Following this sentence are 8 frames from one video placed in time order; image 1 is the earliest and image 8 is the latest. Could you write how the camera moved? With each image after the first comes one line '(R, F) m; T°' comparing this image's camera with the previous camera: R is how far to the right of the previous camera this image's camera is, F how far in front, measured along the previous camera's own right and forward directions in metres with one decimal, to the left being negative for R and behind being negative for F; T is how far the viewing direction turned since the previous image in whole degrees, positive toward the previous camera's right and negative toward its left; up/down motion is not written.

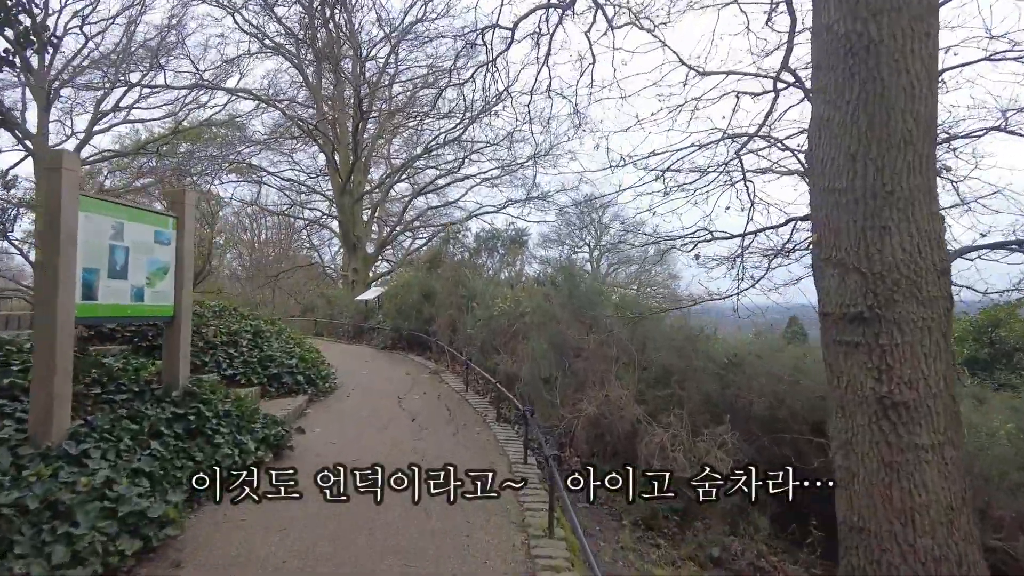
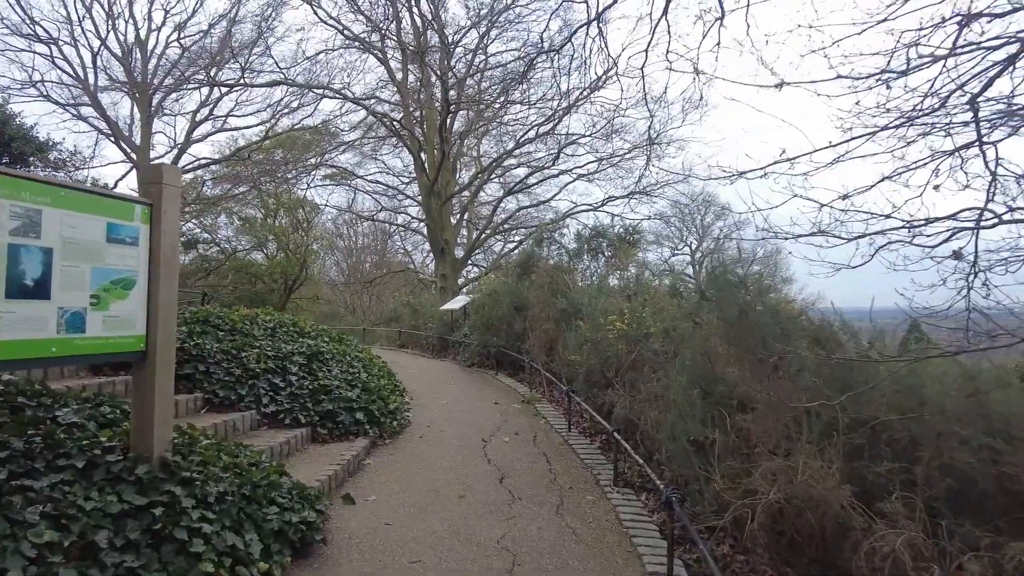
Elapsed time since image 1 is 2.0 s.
(-0.3, +2.5) m; -8°
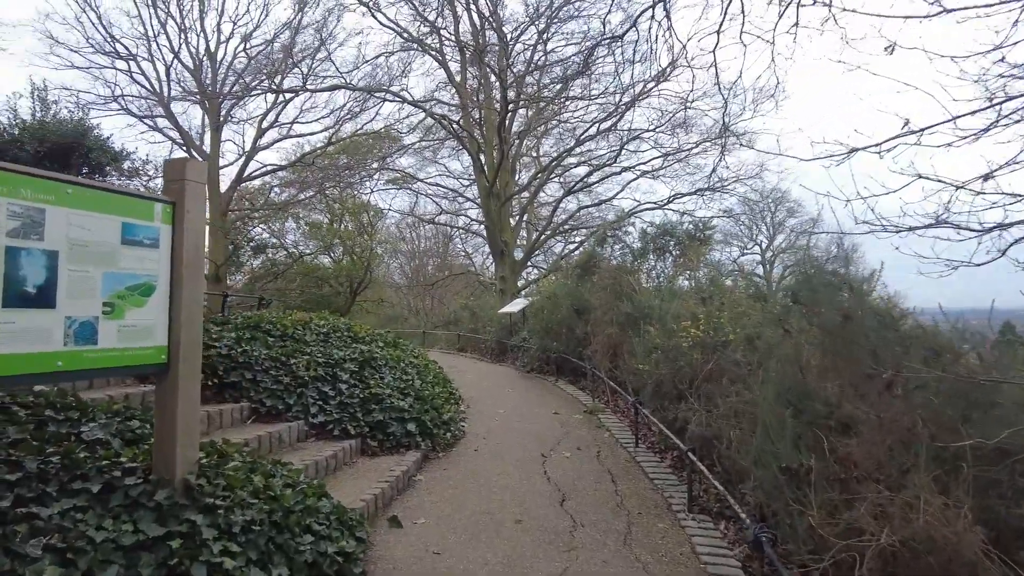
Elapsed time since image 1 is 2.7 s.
(0.0, +0.6) m; -5°
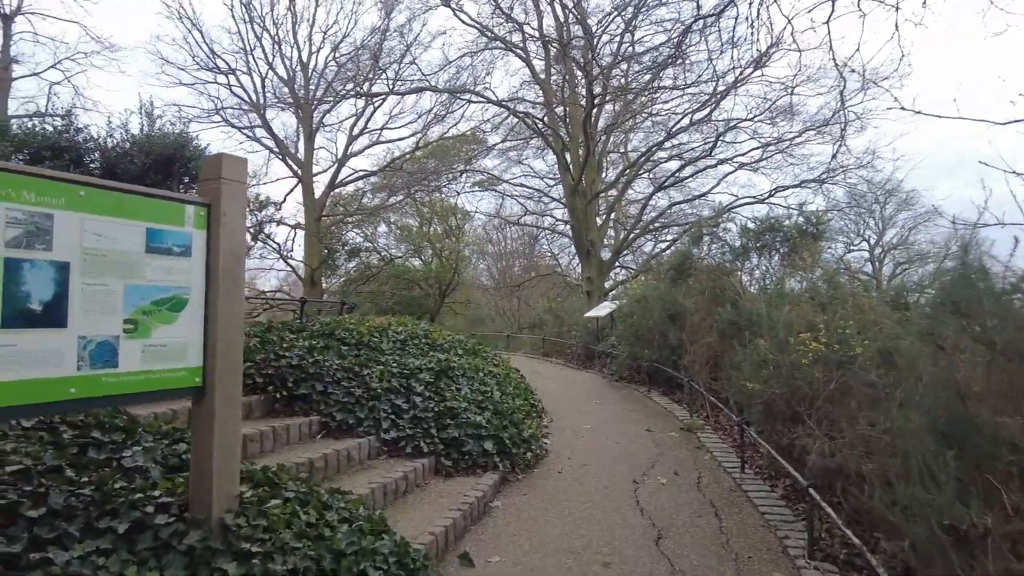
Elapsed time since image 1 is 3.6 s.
(0.0, +0.7) m; -8°
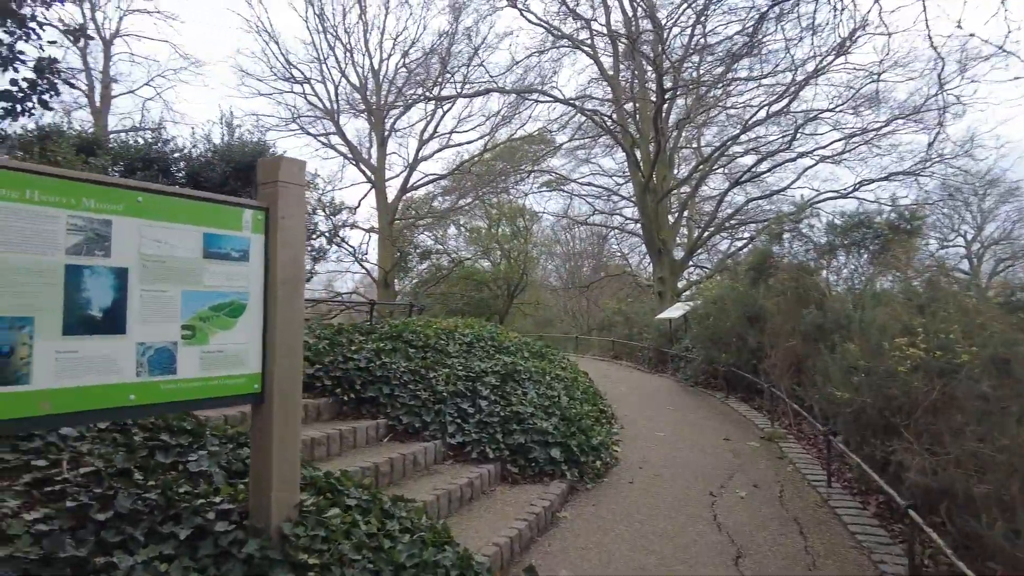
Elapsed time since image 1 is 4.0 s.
(0.0, +0.2) m; -6°
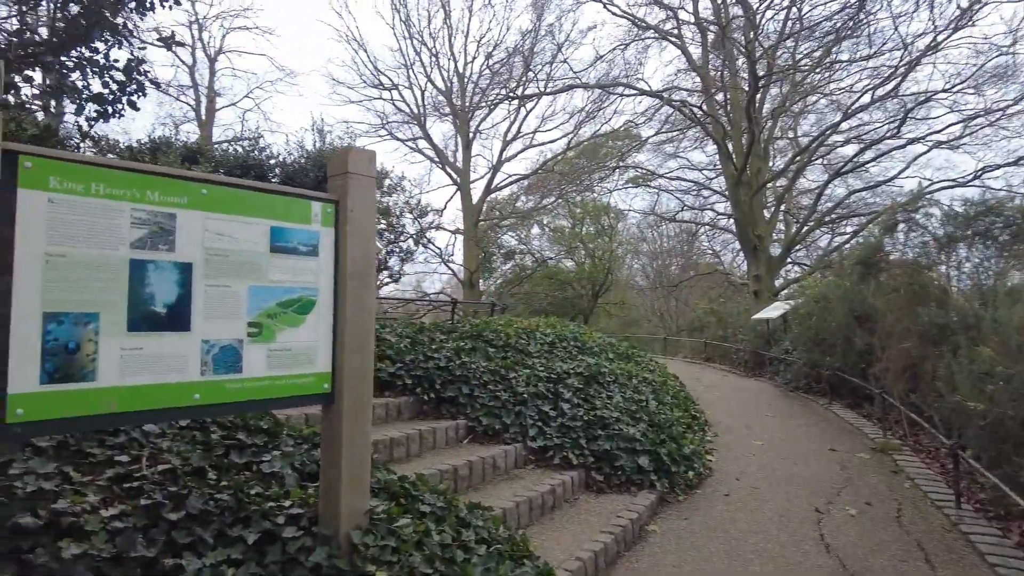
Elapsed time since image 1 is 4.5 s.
(0.0, +0.3) m; -7°
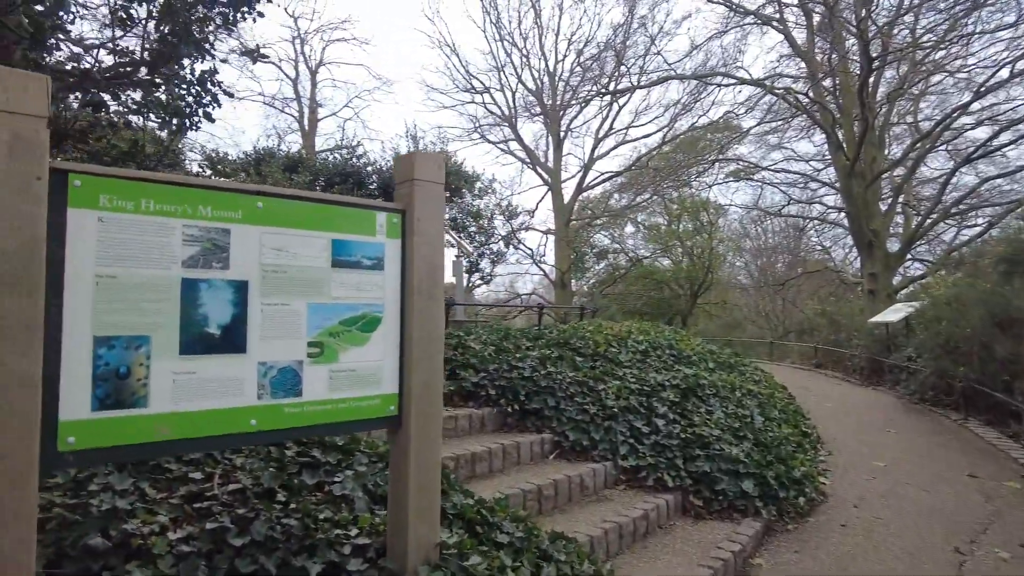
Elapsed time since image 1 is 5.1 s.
(+0.1, +0.3) m; -8°
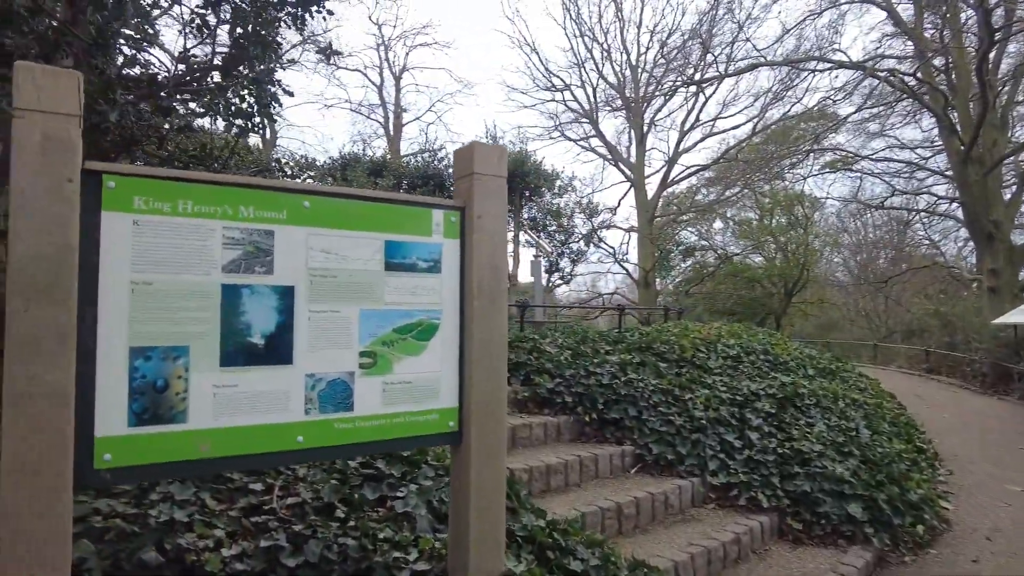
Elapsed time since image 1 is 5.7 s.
(+0.1, +0.3) m; -7°
